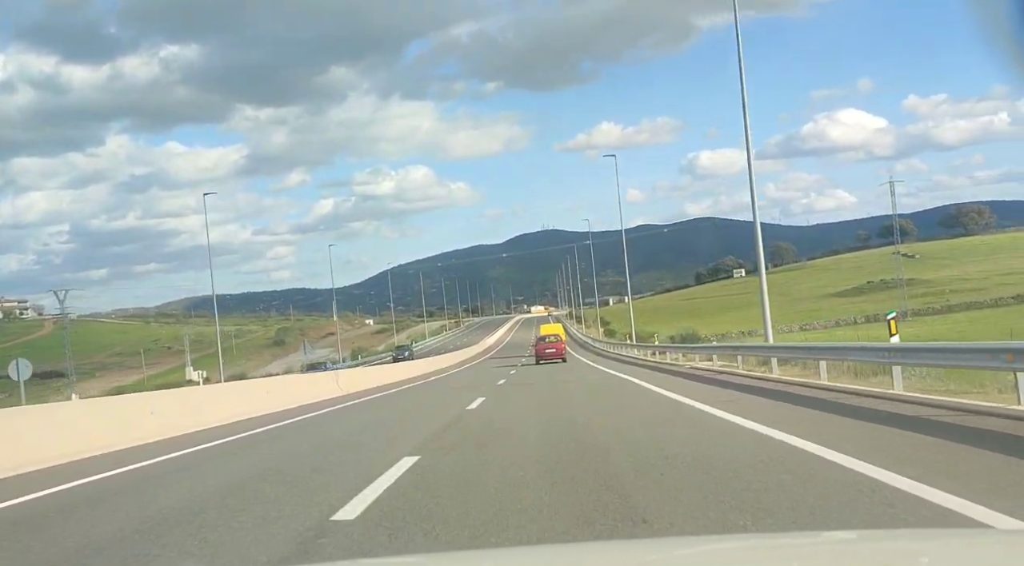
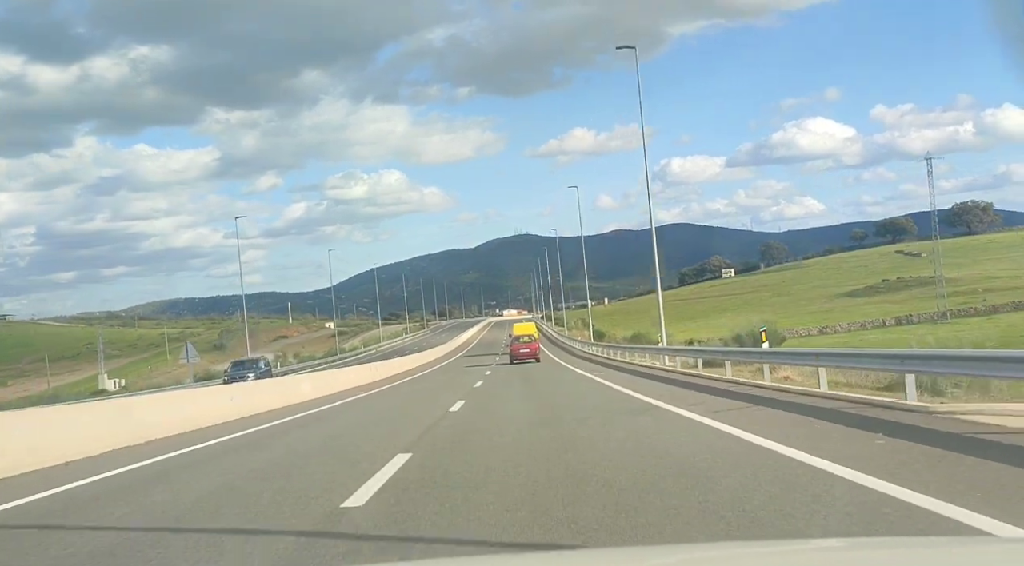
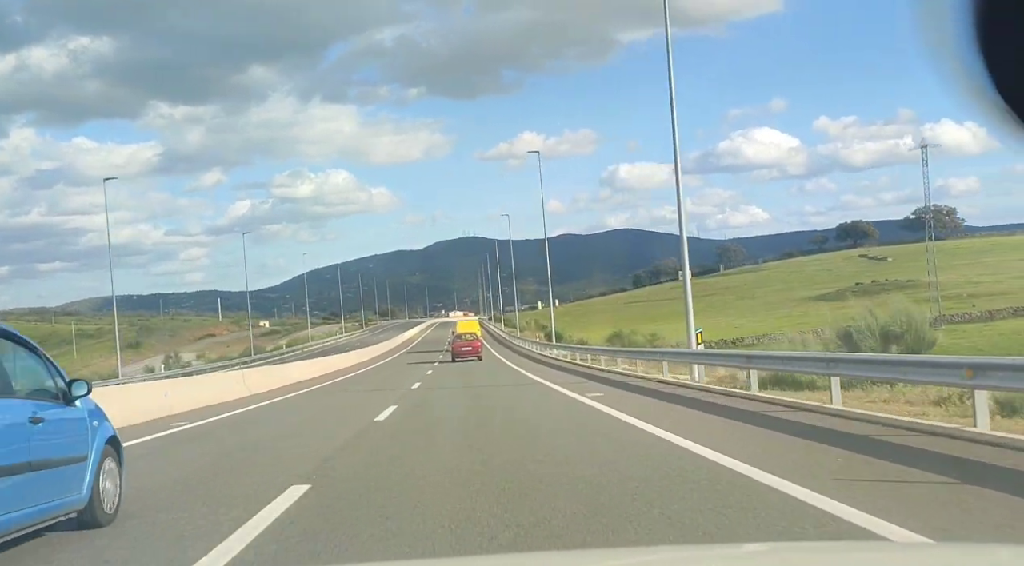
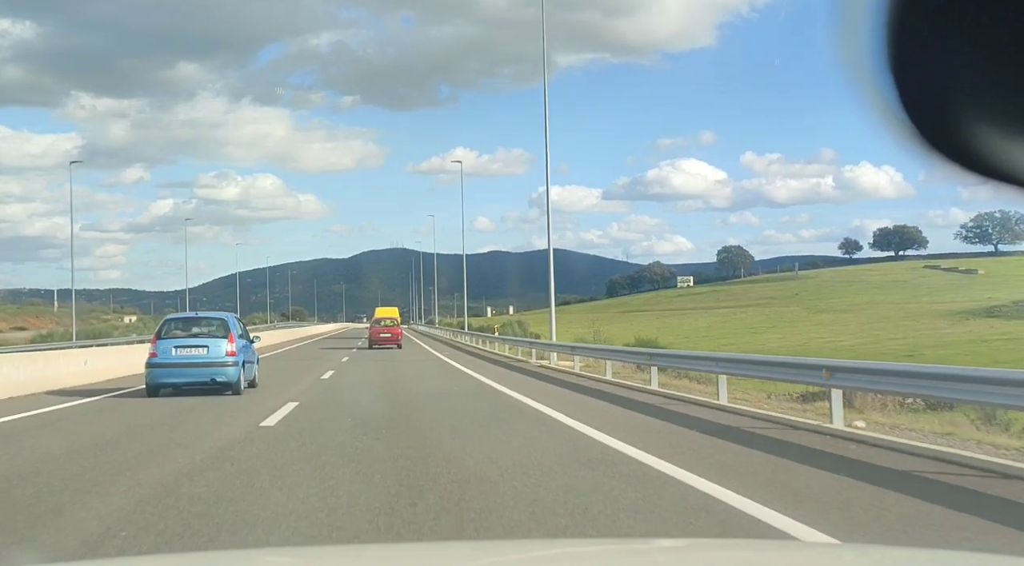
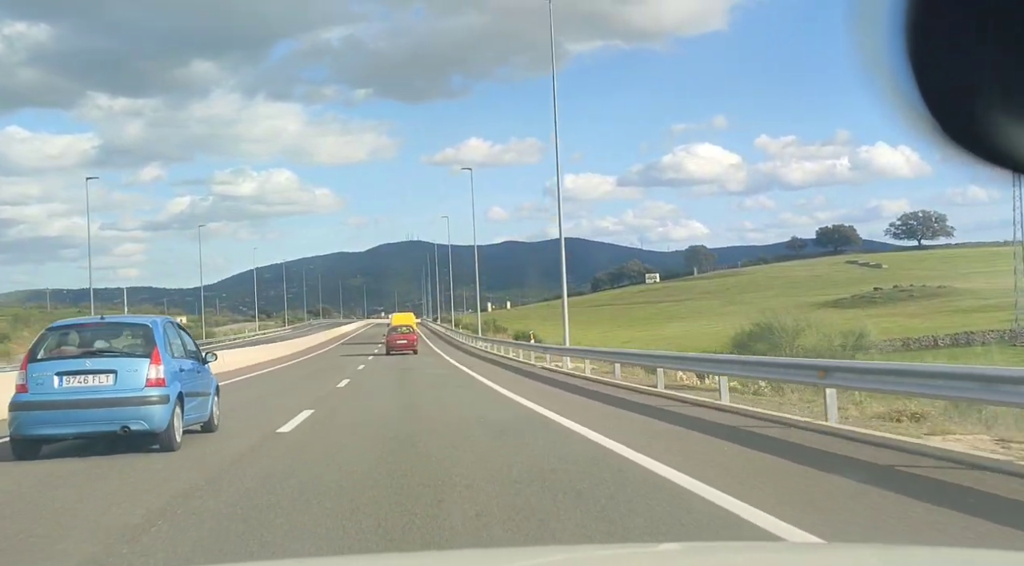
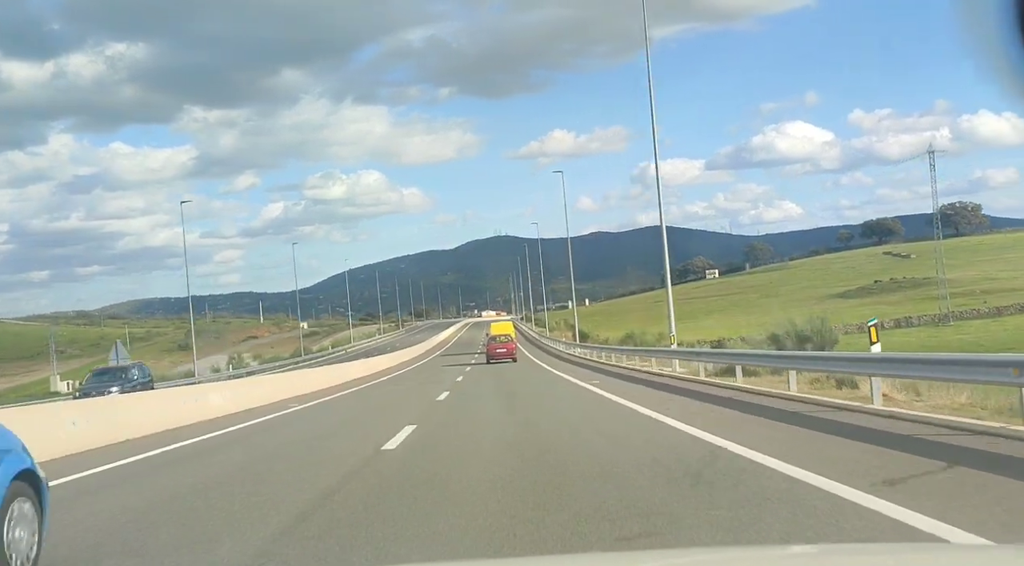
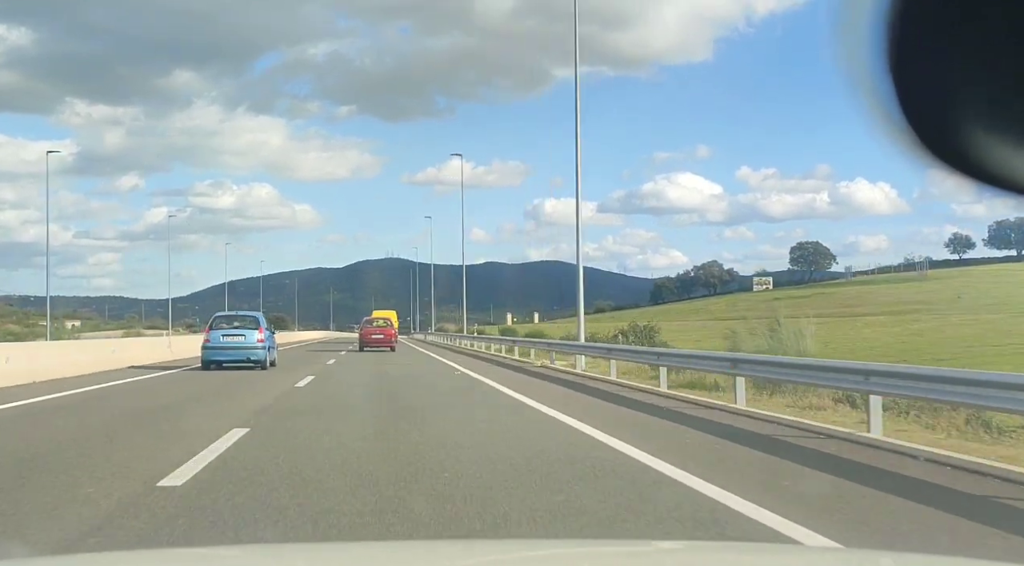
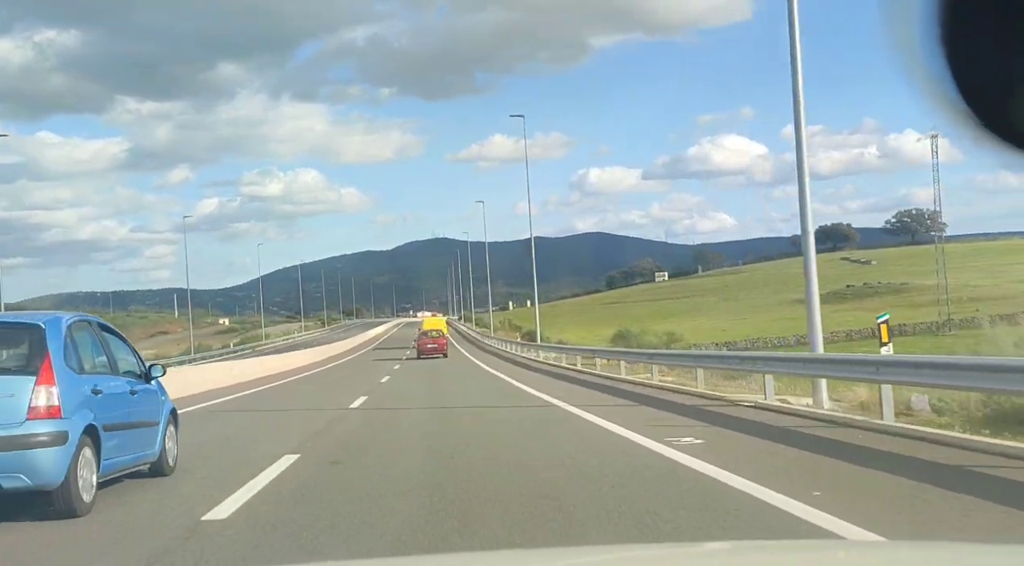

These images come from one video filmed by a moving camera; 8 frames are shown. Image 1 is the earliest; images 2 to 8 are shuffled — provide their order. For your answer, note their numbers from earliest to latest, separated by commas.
2, 6, 3, 8, 5, 4, 7
